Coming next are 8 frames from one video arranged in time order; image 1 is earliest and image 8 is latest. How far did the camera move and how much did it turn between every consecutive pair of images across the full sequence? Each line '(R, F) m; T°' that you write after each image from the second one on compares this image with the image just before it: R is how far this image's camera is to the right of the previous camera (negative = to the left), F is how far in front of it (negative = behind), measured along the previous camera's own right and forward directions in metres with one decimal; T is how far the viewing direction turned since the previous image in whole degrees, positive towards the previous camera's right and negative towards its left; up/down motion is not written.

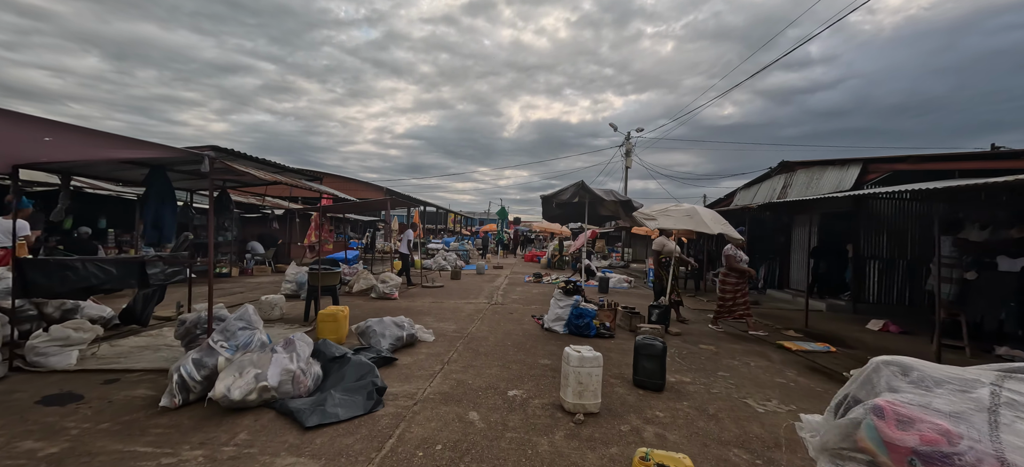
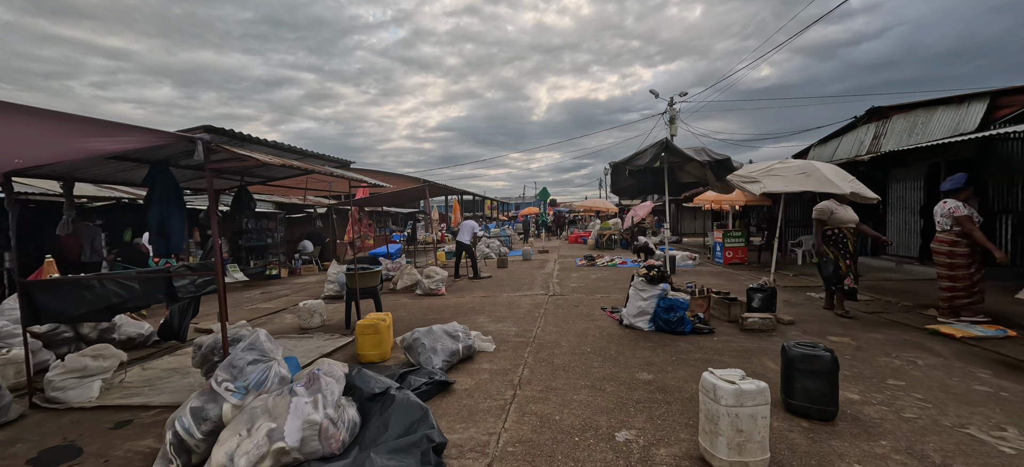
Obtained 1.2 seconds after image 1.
(-0.3, +1.1) m; -5°
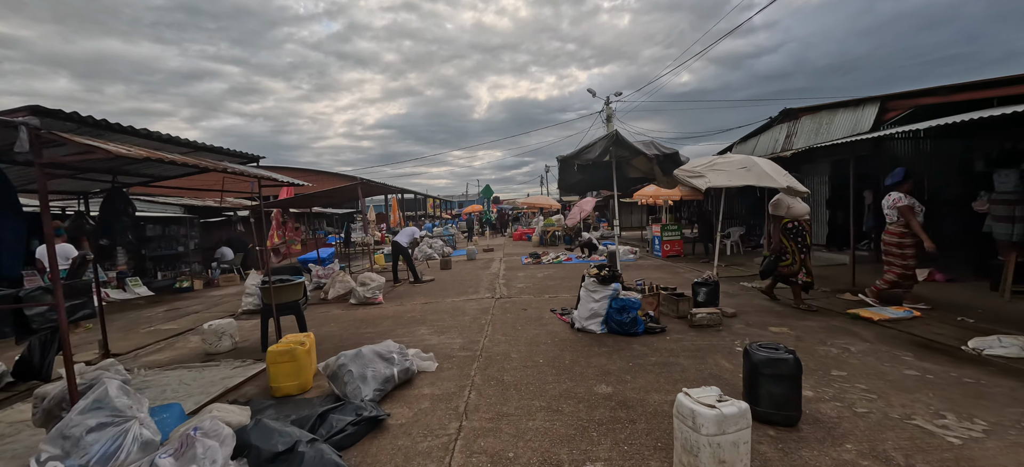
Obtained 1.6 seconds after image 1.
(0.0, +0.4) m; +8°
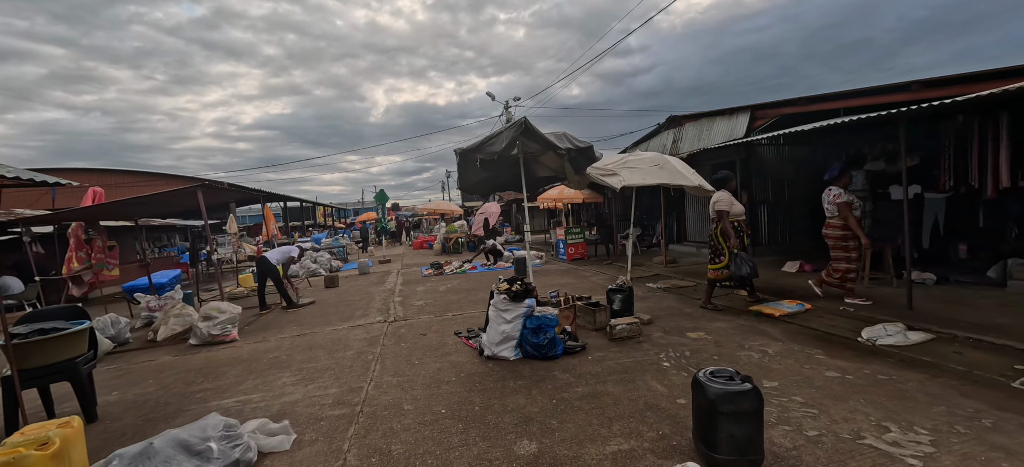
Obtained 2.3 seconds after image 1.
(+0.1, +0.9) m; +14°
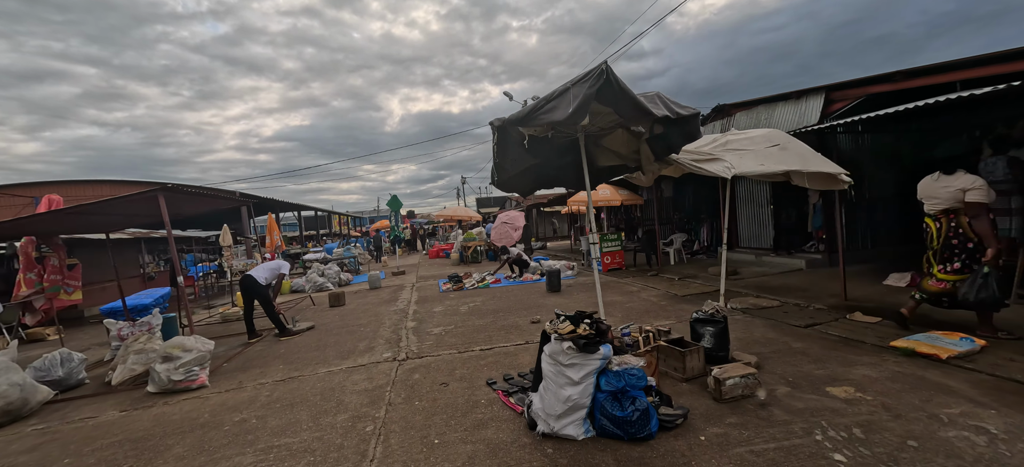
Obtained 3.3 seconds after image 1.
(-0.3, +1.4) m; -2°
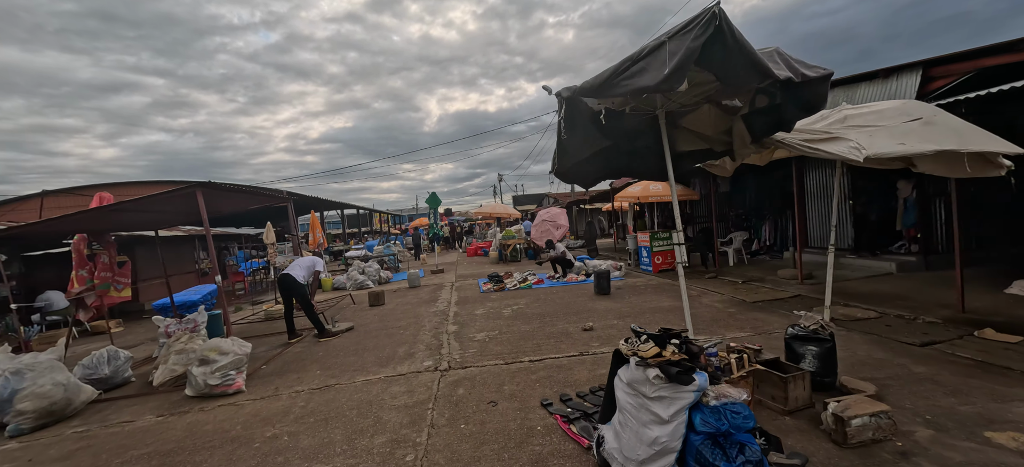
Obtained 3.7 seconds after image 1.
(-0.2, +0.5) m; -5°
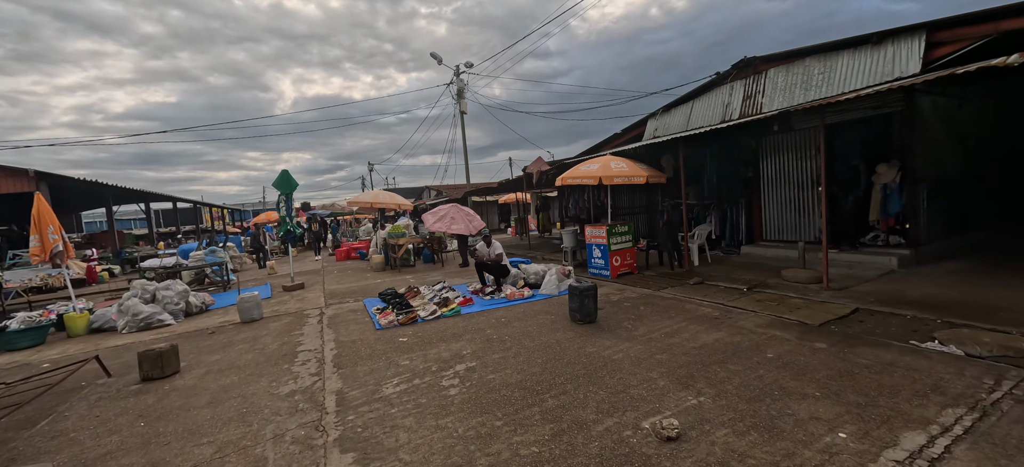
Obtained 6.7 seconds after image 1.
(-0.6, +3.4) m; +18°
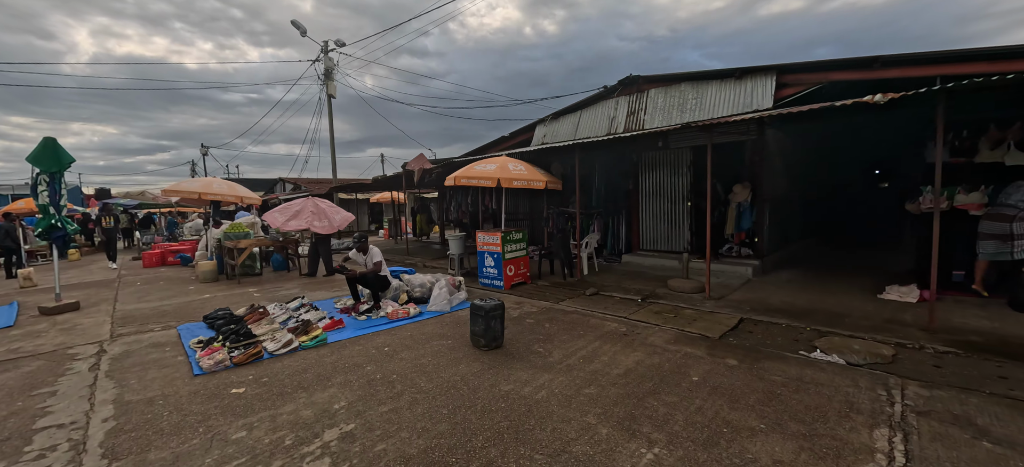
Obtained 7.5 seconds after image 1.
(-0.2, +0.9) m; +18°
